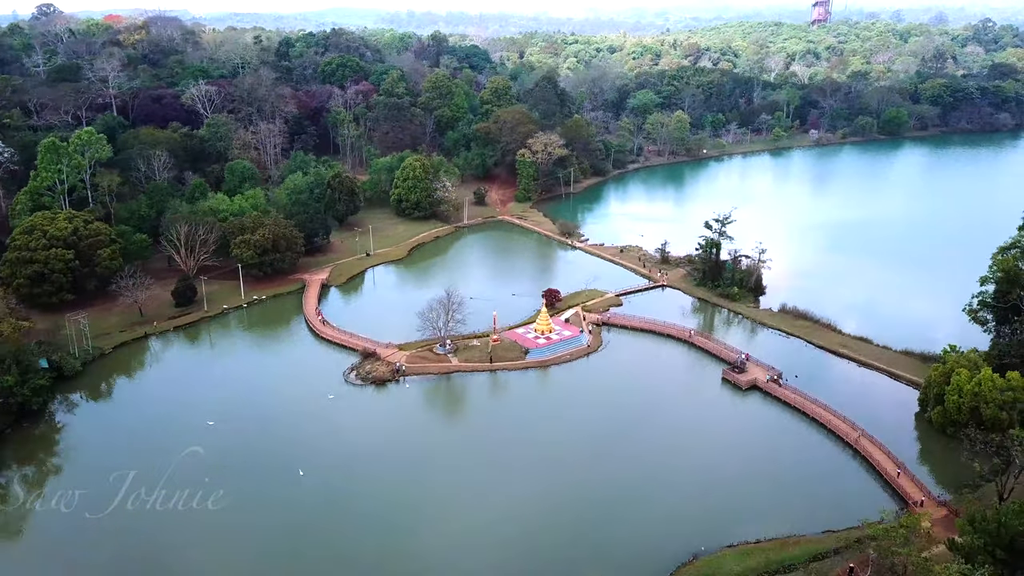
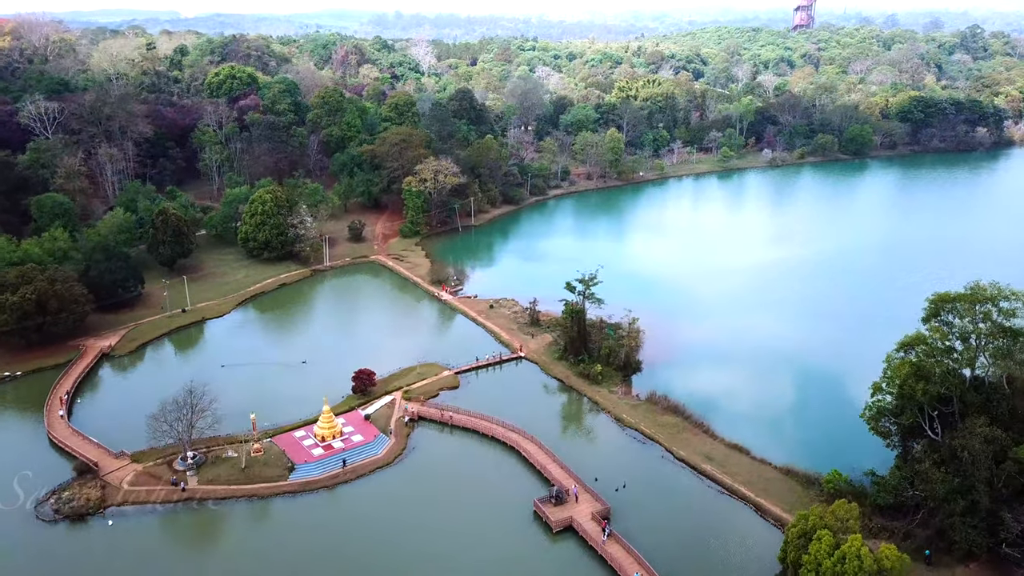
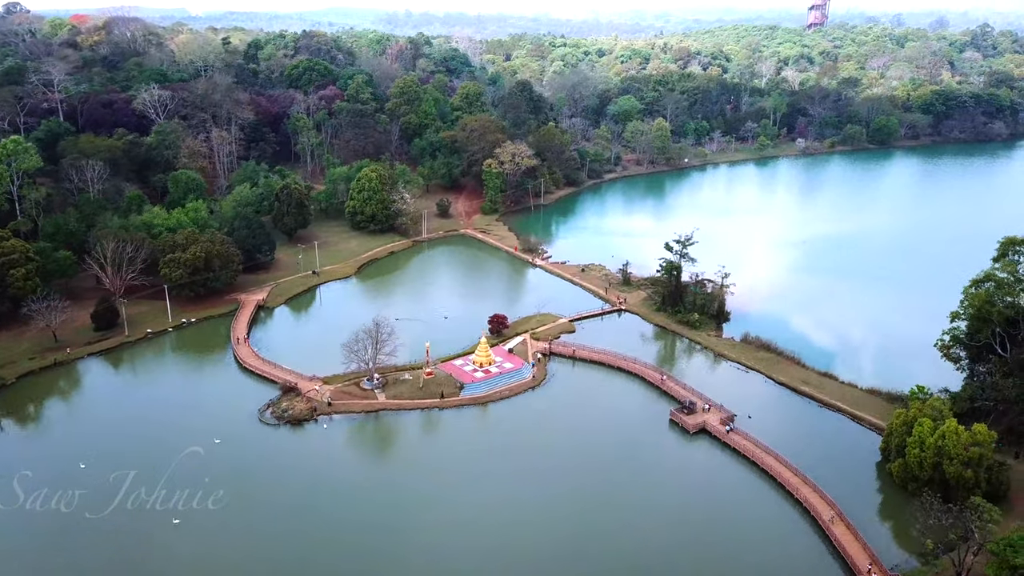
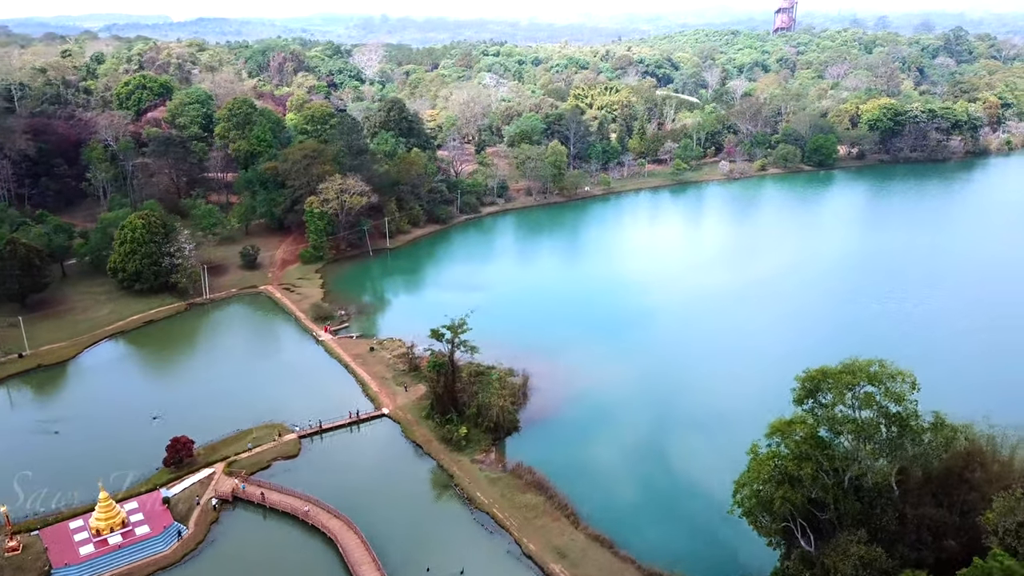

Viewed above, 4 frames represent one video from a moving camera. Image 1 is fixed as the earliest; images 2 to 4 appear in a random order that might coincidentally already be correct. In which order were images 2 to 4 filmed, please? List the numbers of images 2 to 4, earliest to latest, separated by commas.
3, 2, 4
